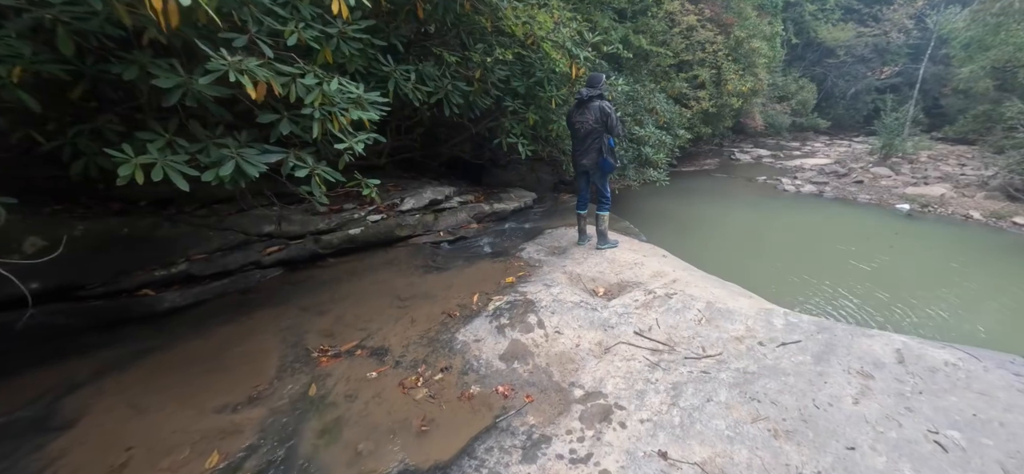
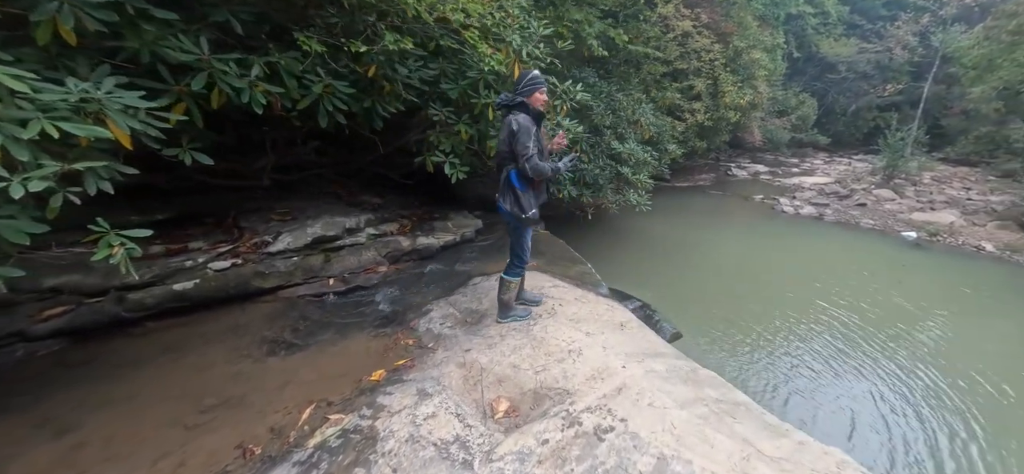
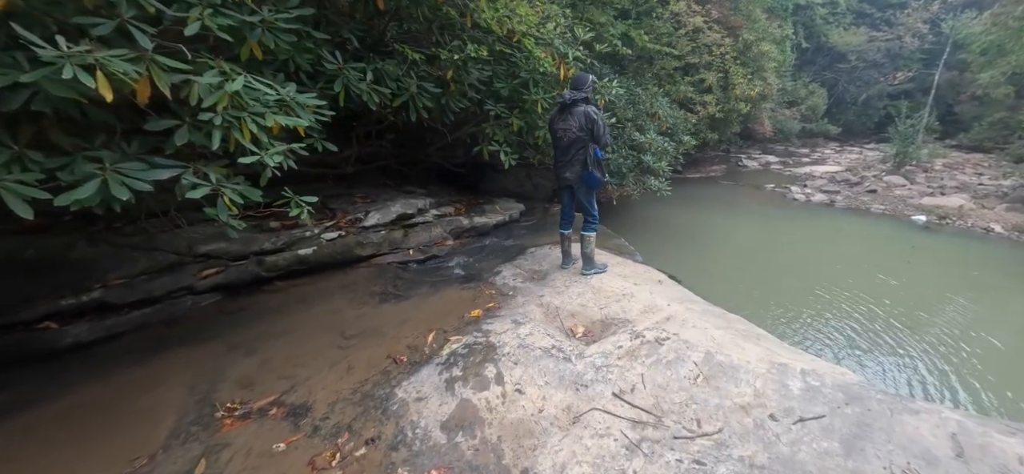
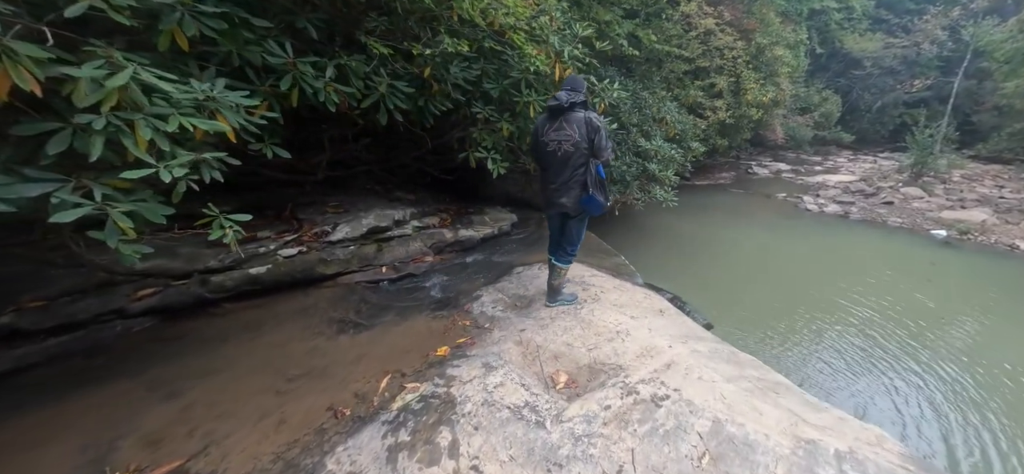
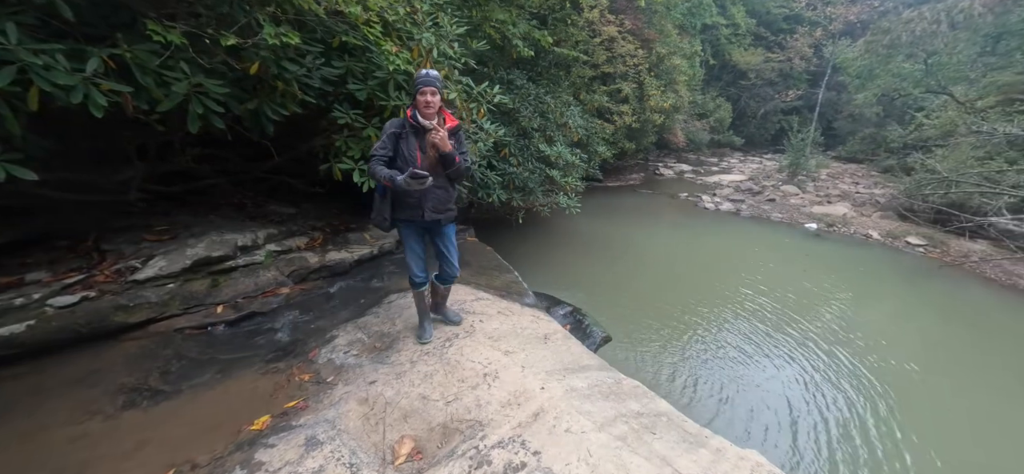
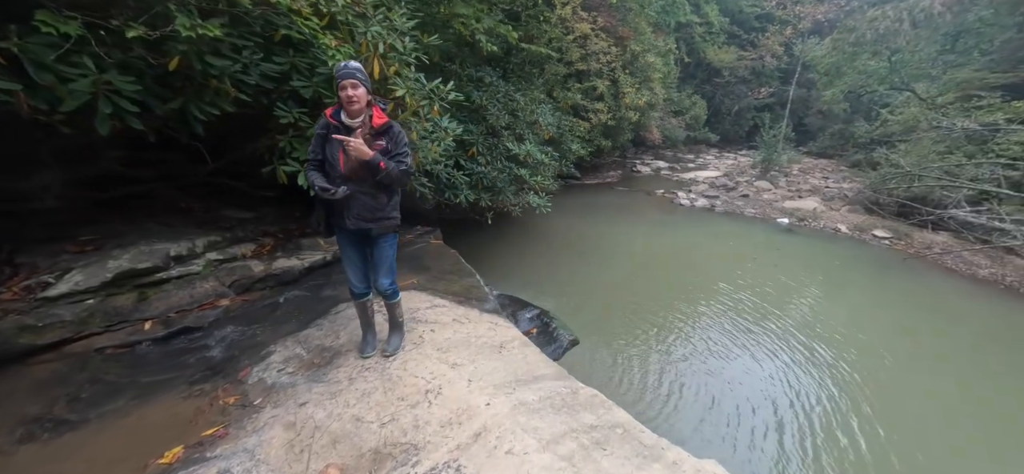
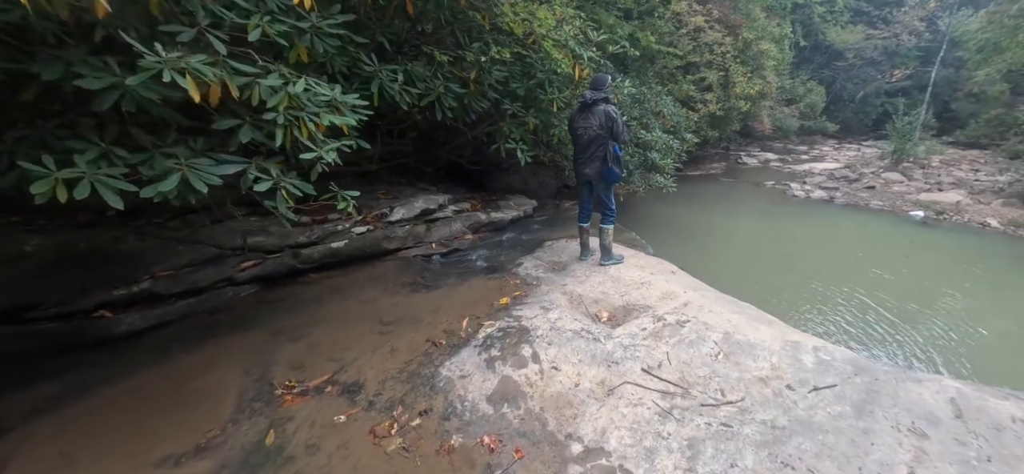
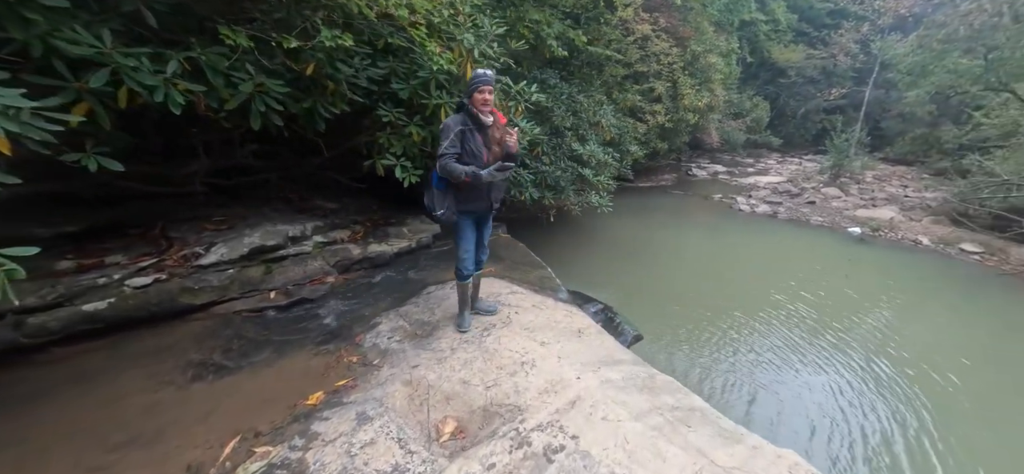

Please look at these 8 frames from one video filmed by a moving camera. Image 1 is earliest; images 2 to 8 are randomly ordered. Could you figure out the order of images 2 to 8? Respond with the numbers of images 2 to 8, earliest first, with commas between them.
7, 3, 4, 2, 8, 5, 6
